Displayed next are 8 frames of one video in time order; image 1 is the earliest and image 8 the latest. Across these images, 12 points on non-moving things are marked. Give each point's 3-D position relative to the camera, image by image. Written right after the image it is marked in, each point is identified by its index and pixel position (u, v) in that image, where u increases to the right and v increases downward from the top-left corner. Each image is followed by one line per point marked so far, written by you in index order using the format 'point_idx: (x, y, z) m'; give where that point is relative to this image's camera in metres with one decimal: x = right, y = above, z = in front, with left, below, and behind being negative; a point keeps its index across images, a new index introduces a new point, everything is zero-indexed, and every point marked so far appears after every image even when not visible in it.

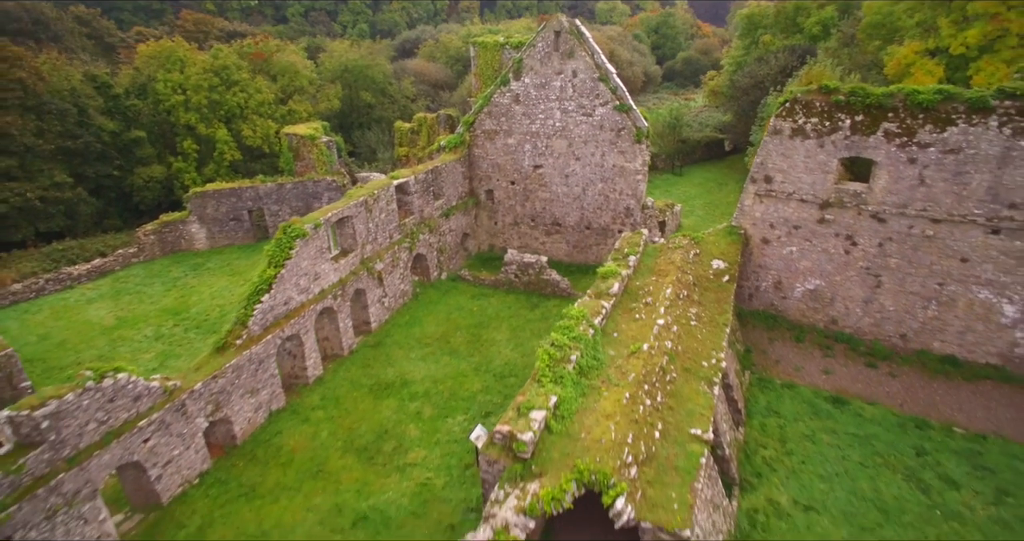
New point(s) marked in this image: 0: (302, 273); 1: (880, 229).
0: (-3.0, 0.0, +9.7) m
1: (+5.5, +0.6, +10.0) m
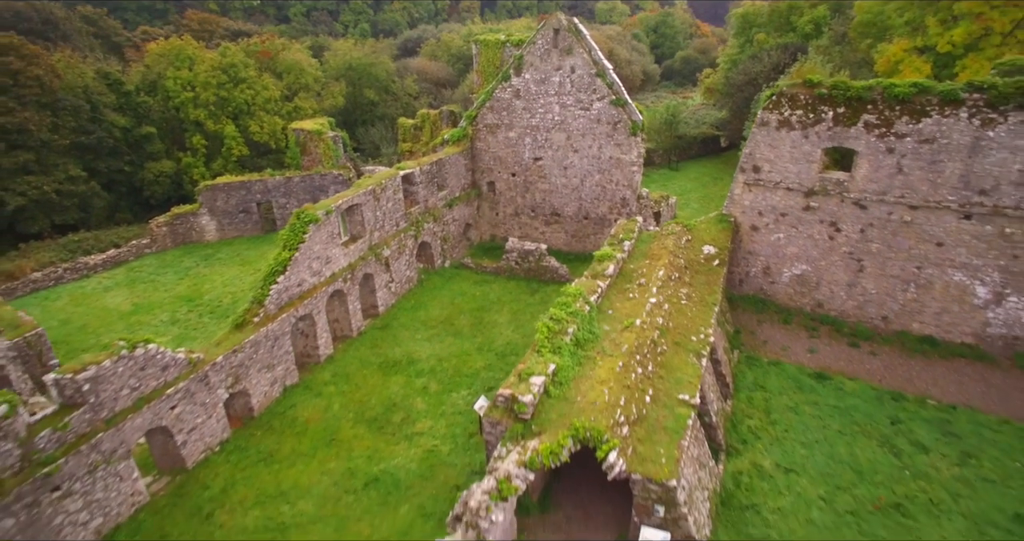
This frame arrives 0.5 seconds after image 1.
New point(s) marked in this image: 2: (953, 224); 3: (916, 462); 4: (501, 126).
0: (-3.0, +0.2, +10.3) m
1: (+5.5, +0.9, +10.5) m
2: (+6.4, +0.7, +9.8) m
3: (+4.8, -2.2, +8.0) m
4: (-0.2, +3.0, +14.0) m
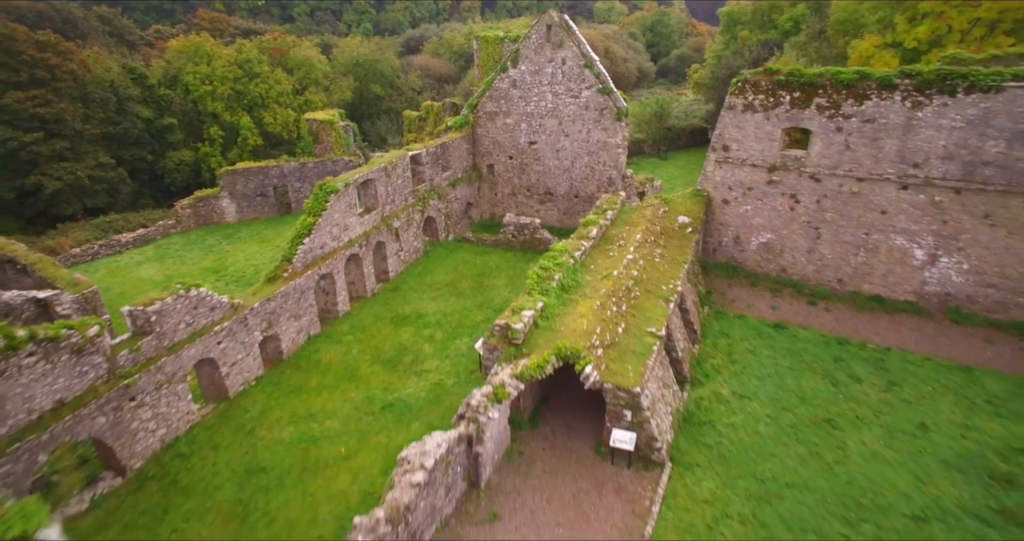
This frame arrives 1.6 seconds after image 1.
0: (-3.1, +0.8, +11.7) m
1: (+5.4, +1.5, +11.9) m
2: (+6.4, +1.3, +11.2) m
3: (+4.7, -1.6, +9.4) m
4: (-0.3, +3.6, +15.5) m
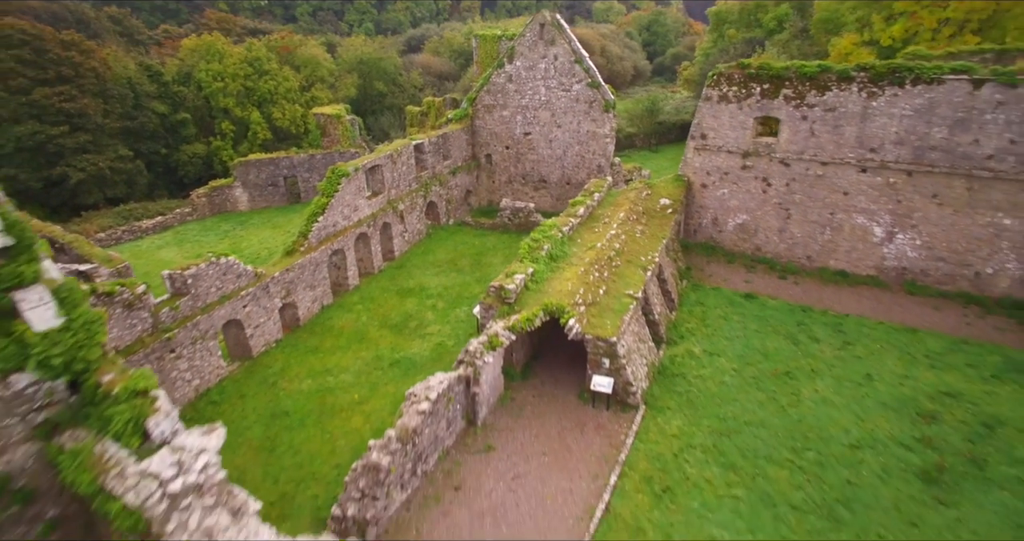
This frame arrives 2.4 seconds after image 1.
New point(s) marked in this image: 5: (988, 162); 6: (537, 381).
0: (-3.2, +1.2, +12.8) m
1: (+5.3, +1.9, +13.1) m
2: (+6.3, +1.7, +12.3) m
3: (+4.6, -1.2, +10.5) m
4: (-0.4, +4.0, +16.6) m
5: (+7.8, +1.8, +11.1) m
6: (+0.4, -1.6, +9.7) m
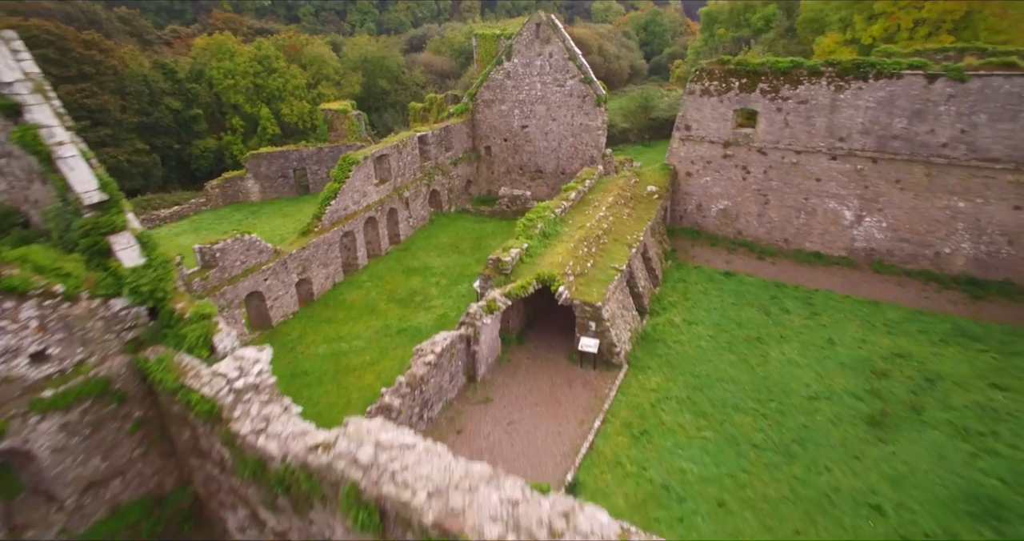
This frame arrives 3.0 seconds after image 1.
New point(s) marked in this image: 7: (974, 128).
0: (-3.2, +1.6, +13.9) m
1: (+5.3, +2.3, +14.1) m
2: (+6.2, +2.1, +13.4) m
3: (+4.6, -0.8, +11.6) m
4: (-0.4, +4.4, +17.6) m
5: (+7.7, +2.2, +12.1) m
6: (+0.3, -1.2, +10.8) m
7: (+8.0, +2.5, +11.7) m
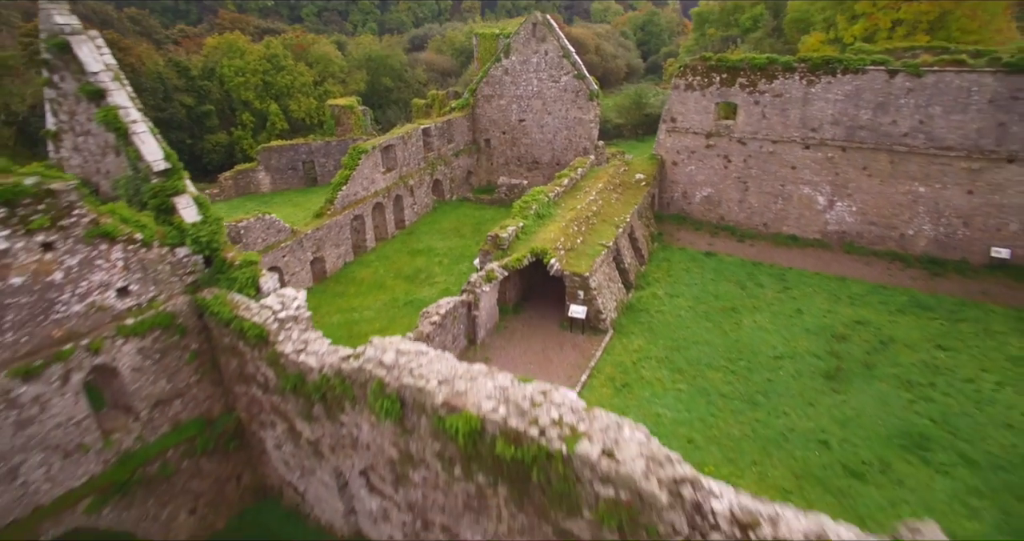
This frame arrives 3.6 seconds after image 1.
0: (-3.3, +2.1, +15.0) m
1: (+5.2, +2.7, +15.2) m
2: (+6.2, +2.5, +14.5) m
3: (+4.5, -0.4, +12.6) m
4: (-0.5, +4.9, +18.7) m
5: (+7.7, +2.6, +13.2) m
6: (+0.2, -0.8, +11.9) m
7: (+7.9, +2.9, +12.8) m
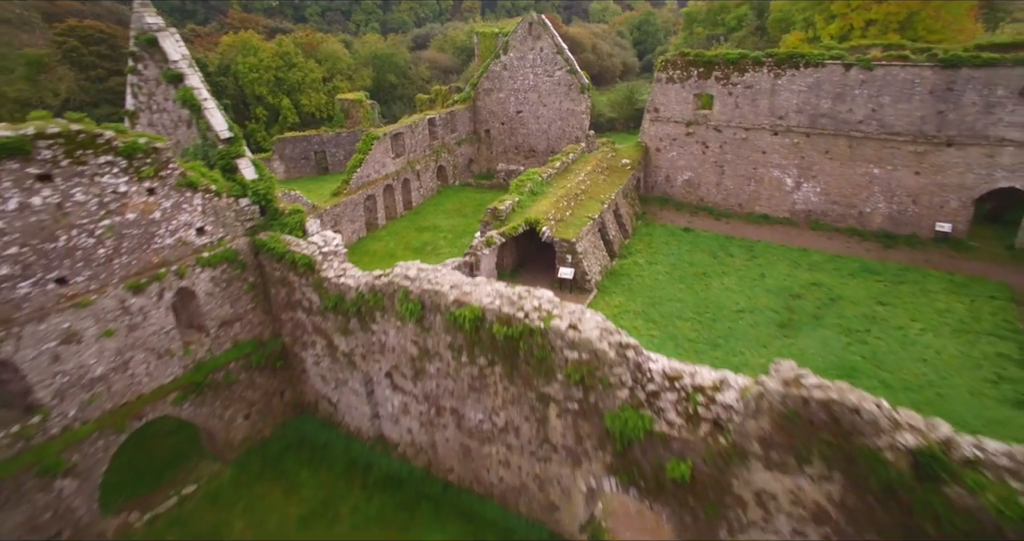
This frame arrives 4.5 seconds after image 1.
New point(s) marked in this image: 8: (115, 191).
0: (-3.3, +2.7, +16.5) m
1: (+5.2, +3.3, +16.8) m
2: (+6.1, +3.1, +16.0) m
3: (+4.5, +0.2, +14.2) m
4: (-0.5, +5.5, +20.3) m
5: (+7.6, +3.2, +14.8) m
6: (+0.2, -0.2, +13.4) m
7: (+7.9, +3.5, +14.4) m
8: (-3.9, +0.8, +6.6) m
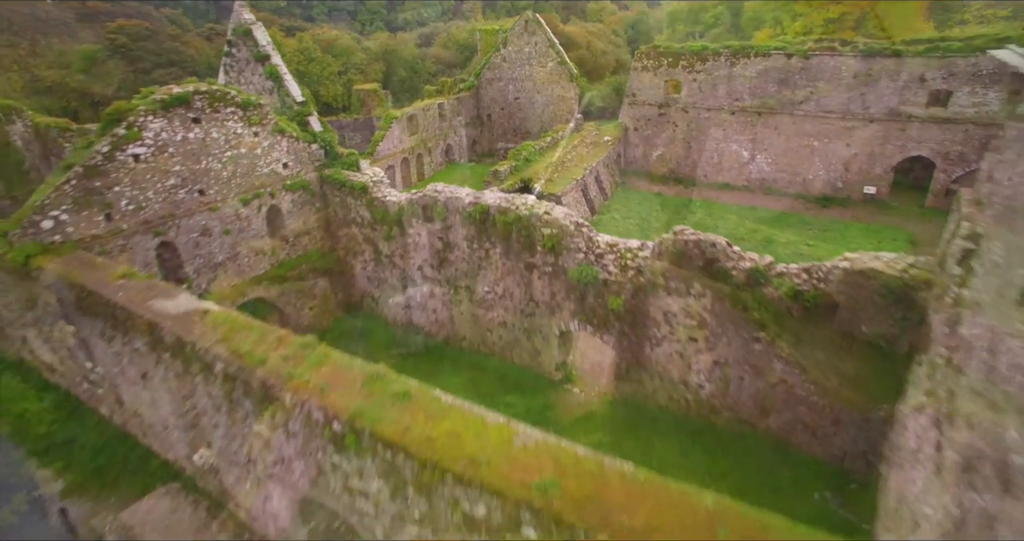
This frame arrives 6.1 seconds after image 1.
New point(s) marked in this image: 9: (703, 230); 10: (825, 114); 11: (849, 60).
0: (-3.4, +3.8, +19.5) m
1: (+5.1, +4.5, +19.7) m
2: (+6.0, +4.3, +19.0) m
3: (+4.4, +1.4, +17.2) m
4: (-0.6, +6.6, +23.3) m
5: (+7.6, +4.3, +17.7) m
6: (+0.1, +1.0, +16.4) m
7: (+7.8, +4.6, +17.3) m
8: (-3.9, +2.0, +9.5) m
9: (+4.5, +1.0, +16.2) m
10: (+8.1, +4.0, +17.4) m
11: (+8.3, +5.2, +16.6) m
